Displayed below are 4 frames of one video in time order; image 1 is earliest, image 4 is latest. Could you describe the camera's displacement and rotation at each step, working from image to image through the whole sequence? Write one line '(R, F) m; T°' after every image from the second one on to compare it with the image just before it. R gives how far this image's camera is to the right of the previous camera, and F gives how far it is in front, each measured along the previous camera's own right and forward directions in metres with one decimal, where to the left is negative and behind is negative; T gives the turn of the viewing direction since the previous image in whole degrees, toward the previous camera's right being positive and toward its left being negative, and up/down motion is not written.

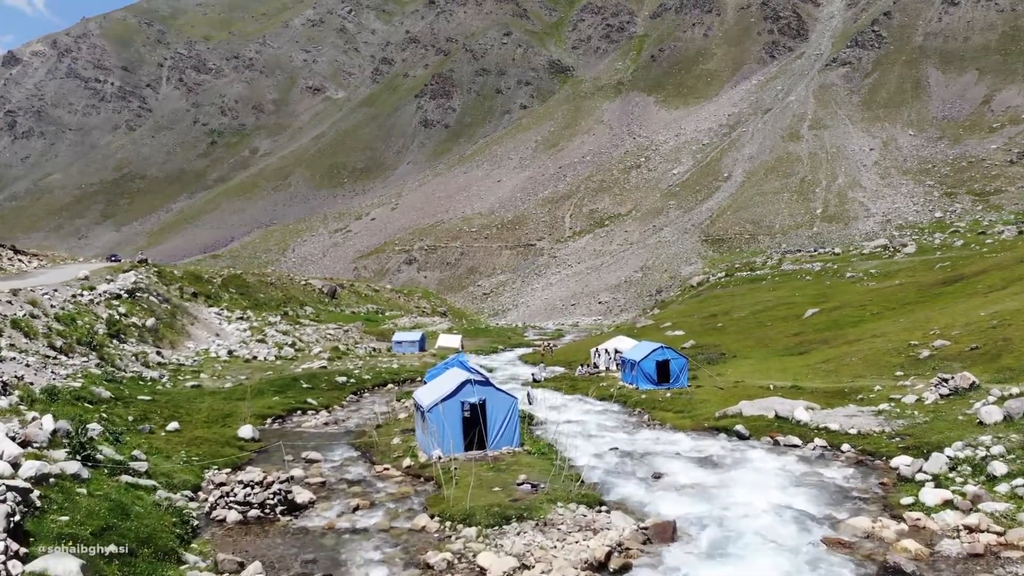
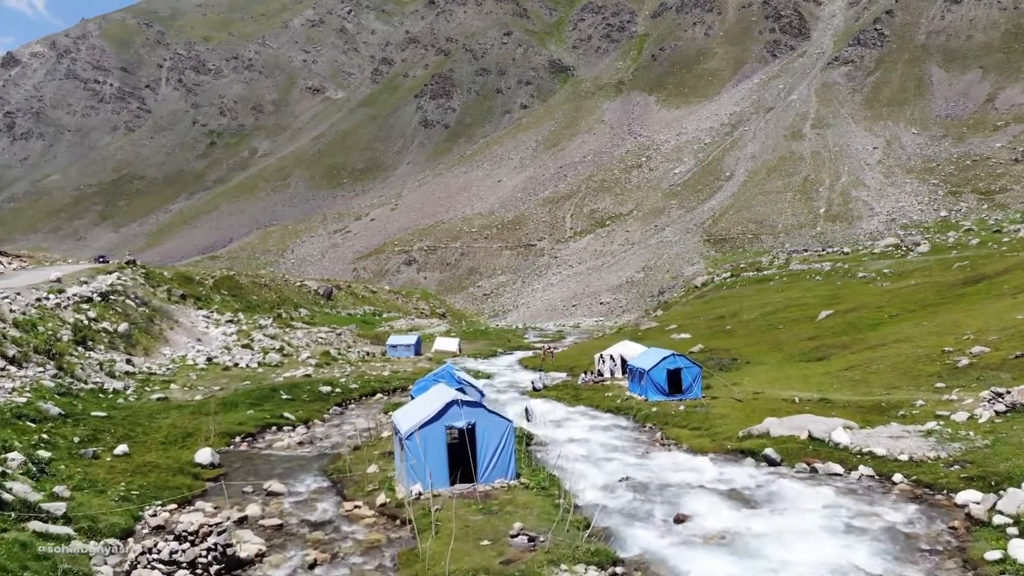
(+0.1, +2.2) m; 0°
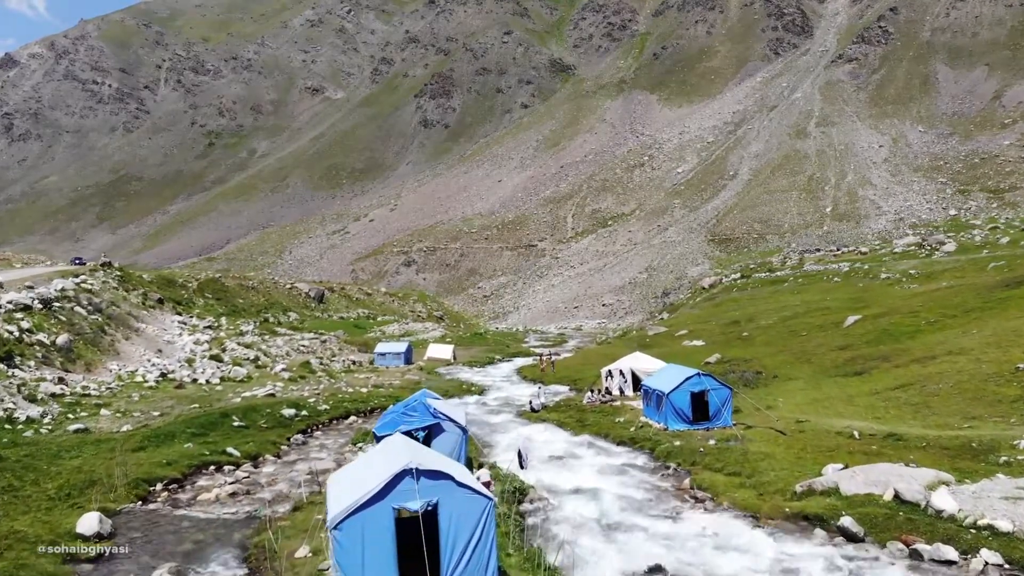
(+0.2, +3.8) m; 0°
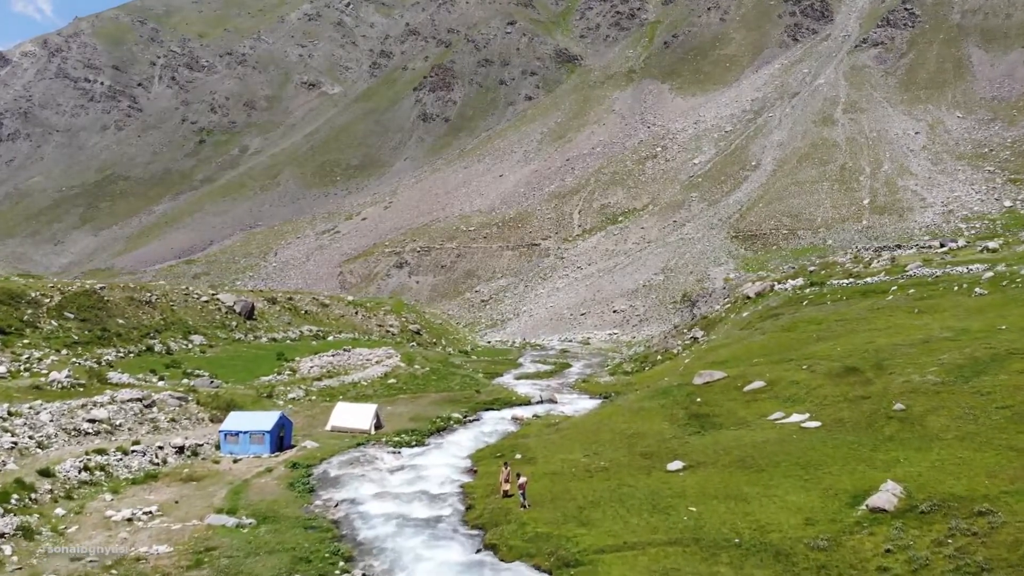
(+2.2, +20.6) m; -1°
